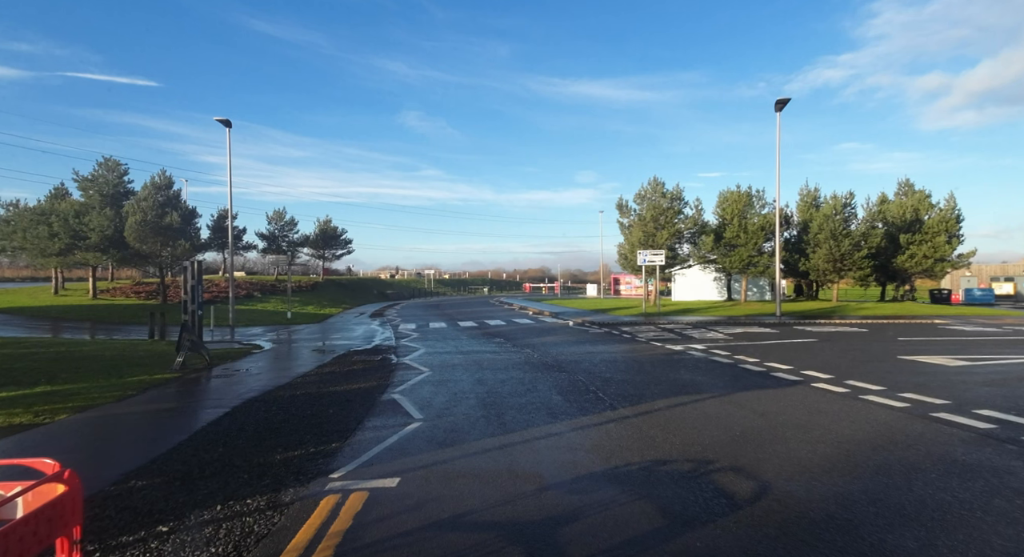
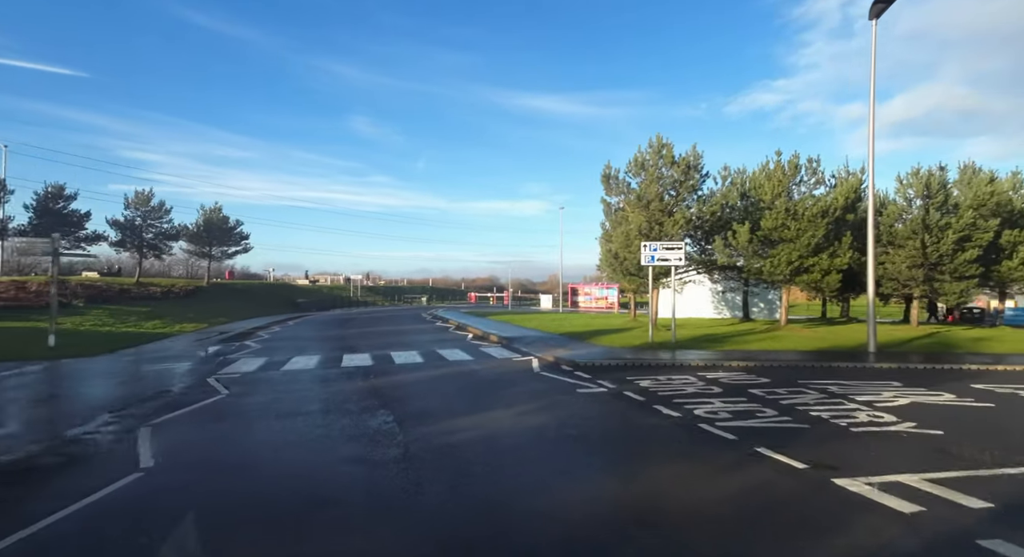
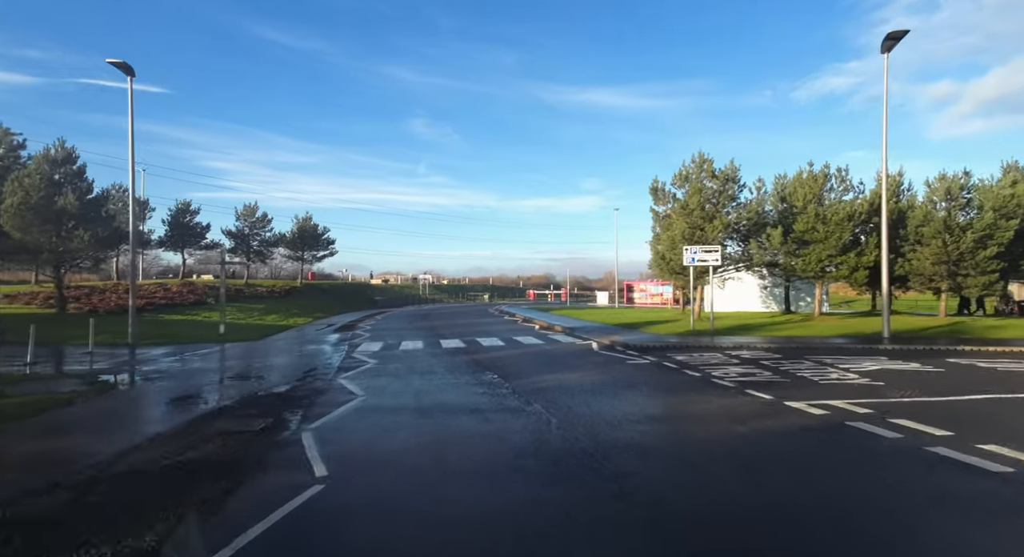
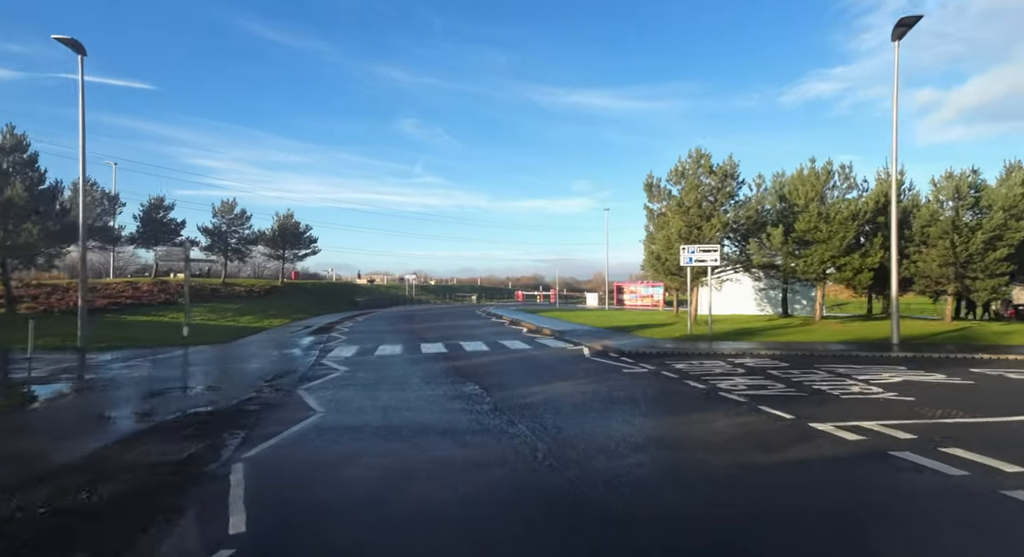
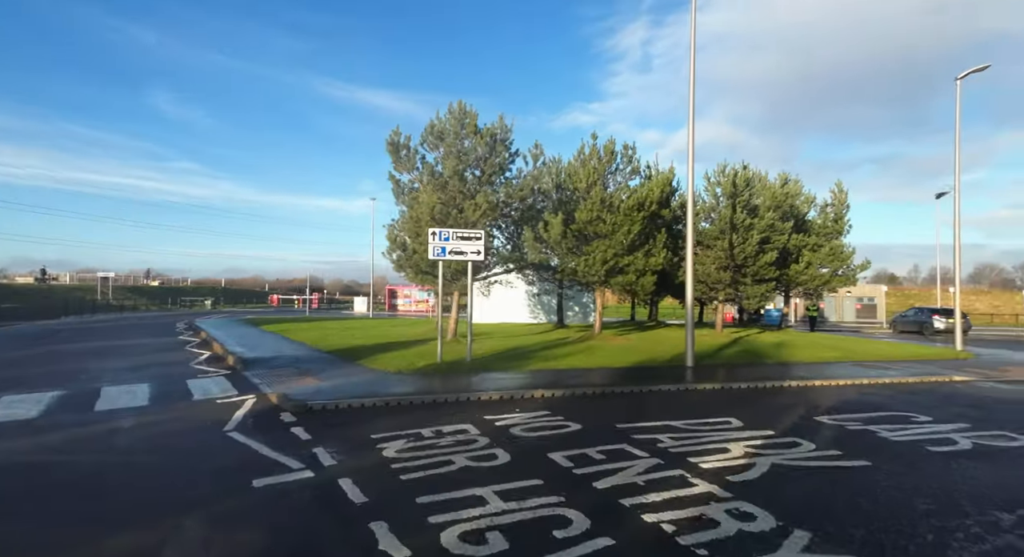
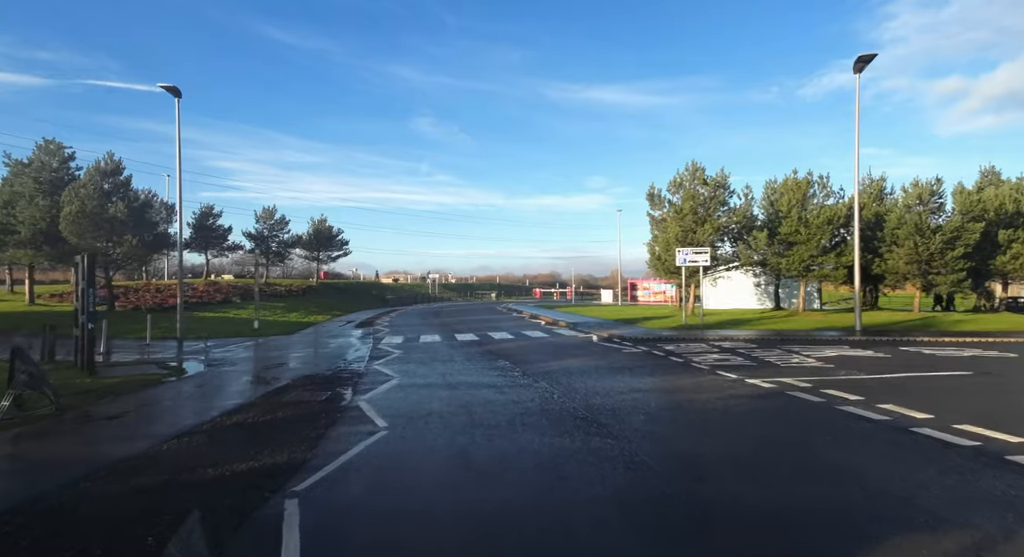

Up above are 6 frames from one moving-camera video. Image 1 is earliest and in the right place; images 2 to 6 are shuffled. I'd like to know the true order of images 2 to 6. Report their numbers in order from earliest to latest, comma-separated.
6, 3, 4, 2, 5
